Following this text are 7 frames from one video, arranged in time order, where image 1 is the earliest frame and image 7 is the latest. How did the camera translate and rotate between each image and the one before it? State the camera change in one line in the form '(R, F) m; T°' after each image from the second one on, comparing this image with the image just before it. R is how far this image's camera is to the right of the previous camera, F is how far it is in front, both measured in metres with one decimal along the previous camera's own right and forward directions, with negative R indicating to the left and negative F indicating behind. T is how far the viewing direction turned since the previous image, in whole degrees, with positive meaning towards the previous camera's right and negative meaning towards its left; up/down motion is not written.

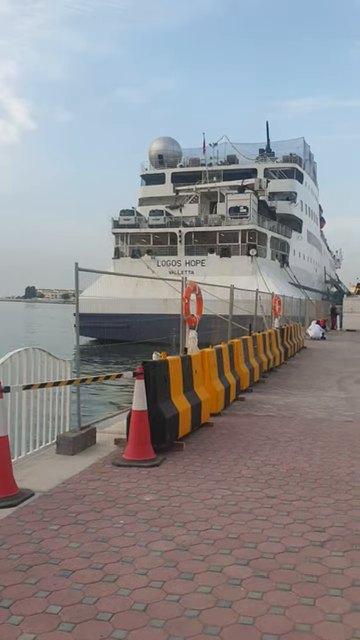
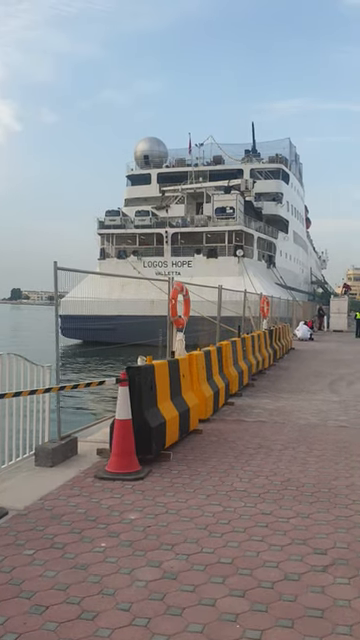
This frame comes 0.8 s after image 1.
(0.0, +0.4) m; +1°
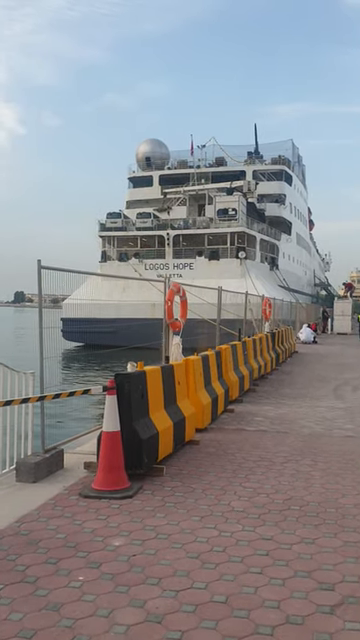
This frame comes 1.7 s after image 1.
(+0.1, +0.4) m; 0°
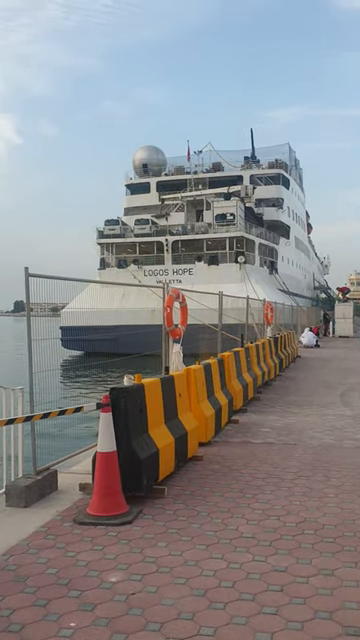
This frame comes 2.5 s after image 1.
(0.0, +0.4) m; 0°
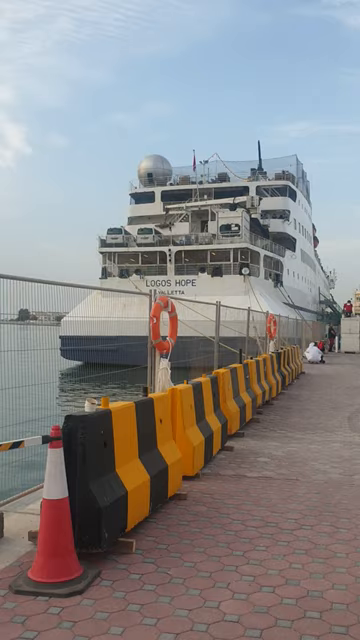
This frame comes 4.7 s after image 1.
(+0.2, +1.0) m; 0°
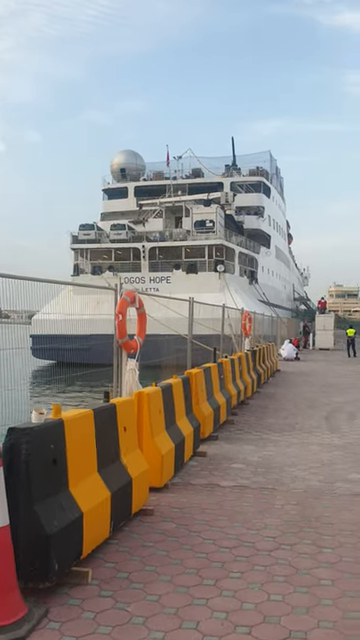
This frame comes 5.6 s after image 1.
(+0.1, +0.5) m; +2°
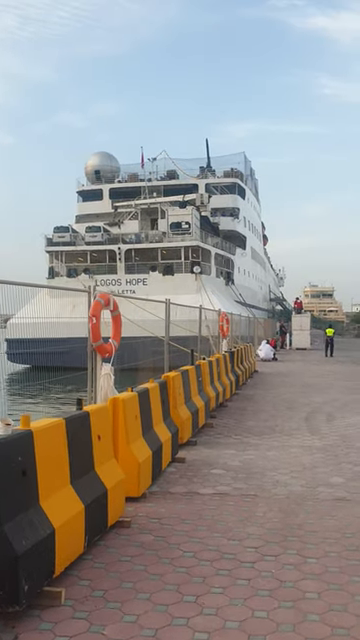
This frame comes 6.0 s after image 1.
(0.0, +0.2) m; +2°
